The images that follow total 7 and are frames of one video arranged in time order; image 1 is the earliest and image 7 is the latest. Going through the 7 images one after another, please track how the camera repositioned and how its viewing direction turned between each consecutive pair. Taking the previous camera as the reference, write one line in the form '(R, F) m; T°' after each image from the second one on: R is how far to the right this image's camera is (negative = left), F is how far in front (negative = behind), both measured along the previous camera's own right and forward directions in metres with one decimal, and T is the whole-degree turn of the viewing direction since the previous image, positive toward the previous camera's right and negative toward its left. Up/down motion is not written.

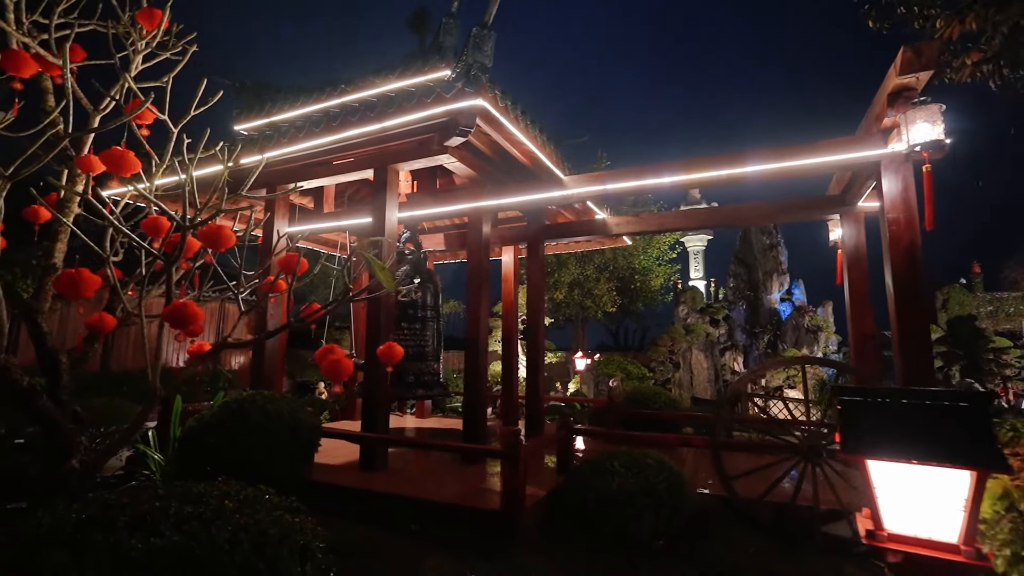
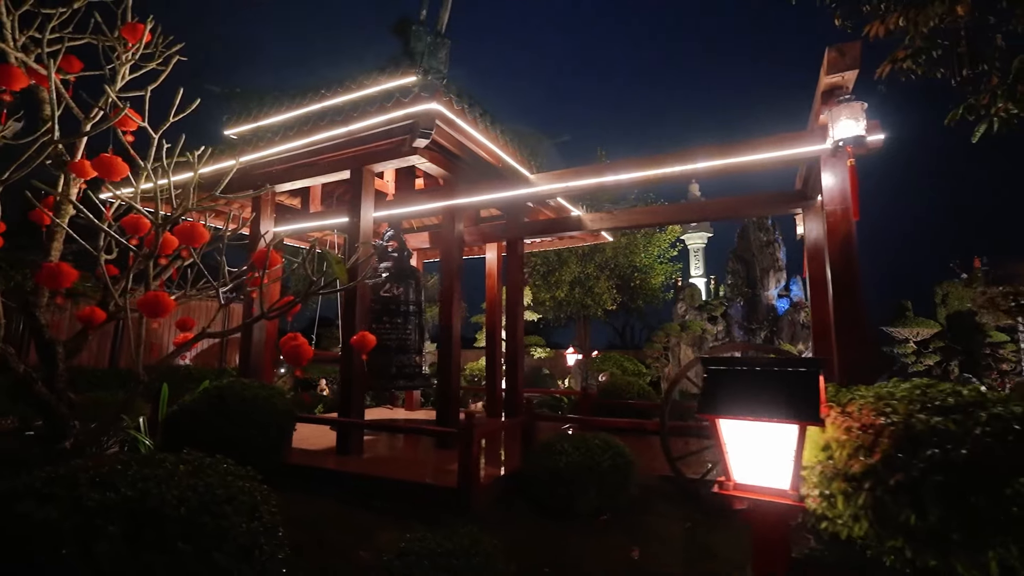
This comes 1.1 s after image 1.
(+0.5, -0.3) m; -1°
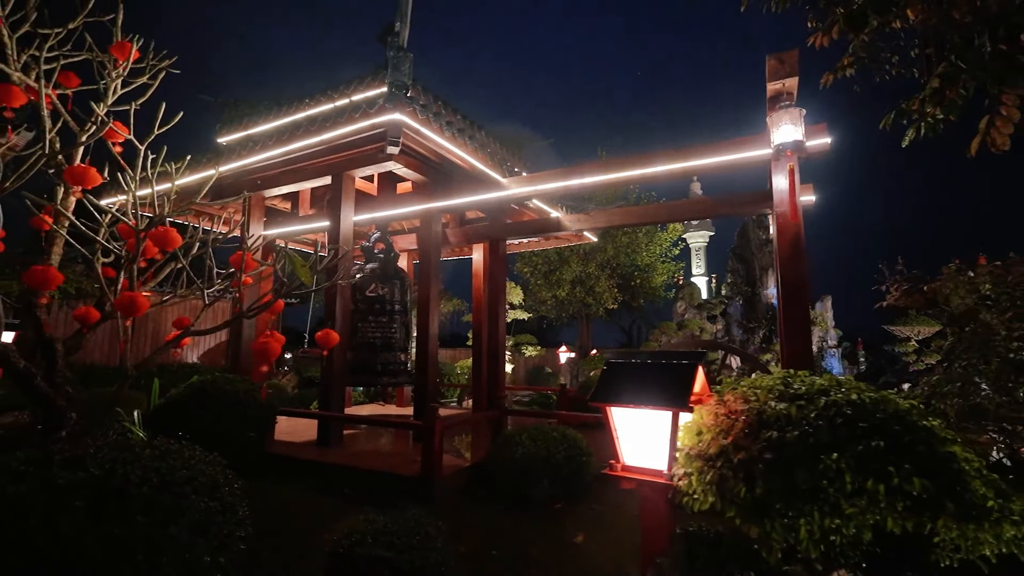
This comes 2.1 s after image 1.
(+0.5, -0.2) m; -1°
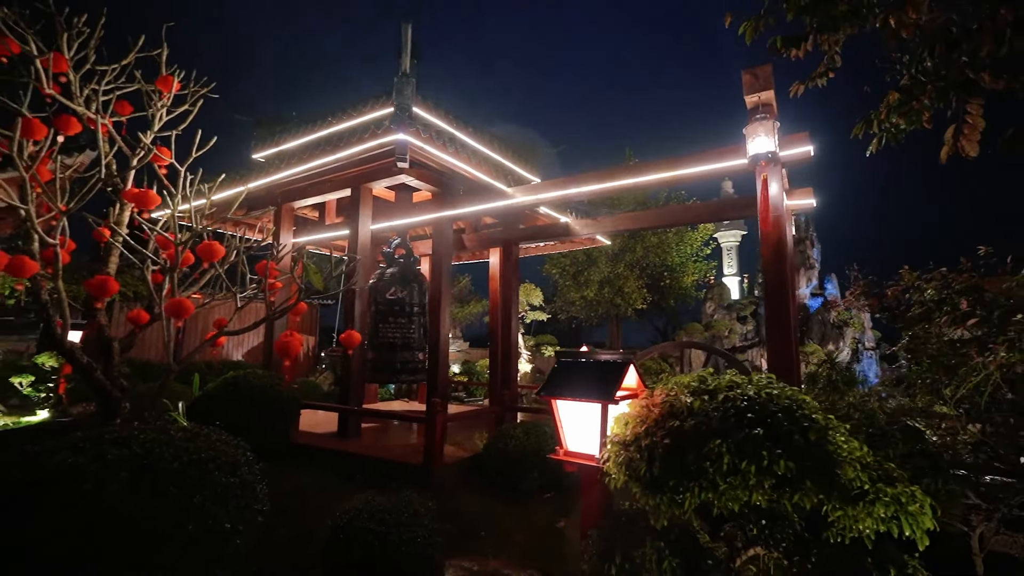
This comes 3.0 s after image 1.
(+0.4, -0.3) m; -4°
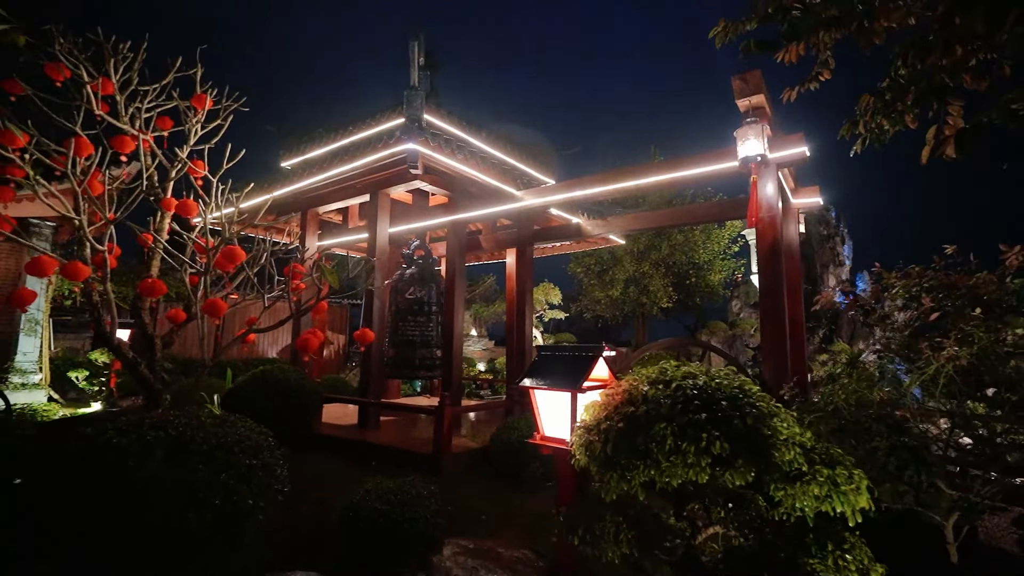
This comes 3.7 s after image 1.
(+0.3, -0.3) m; -4°
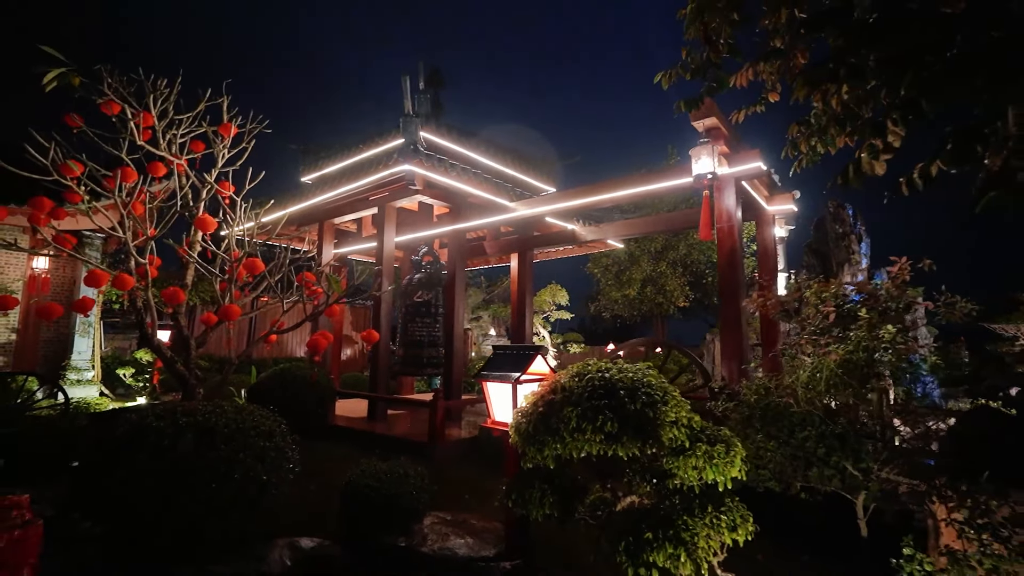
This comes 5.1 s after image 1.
(+0.5, -0.6) m; -3°
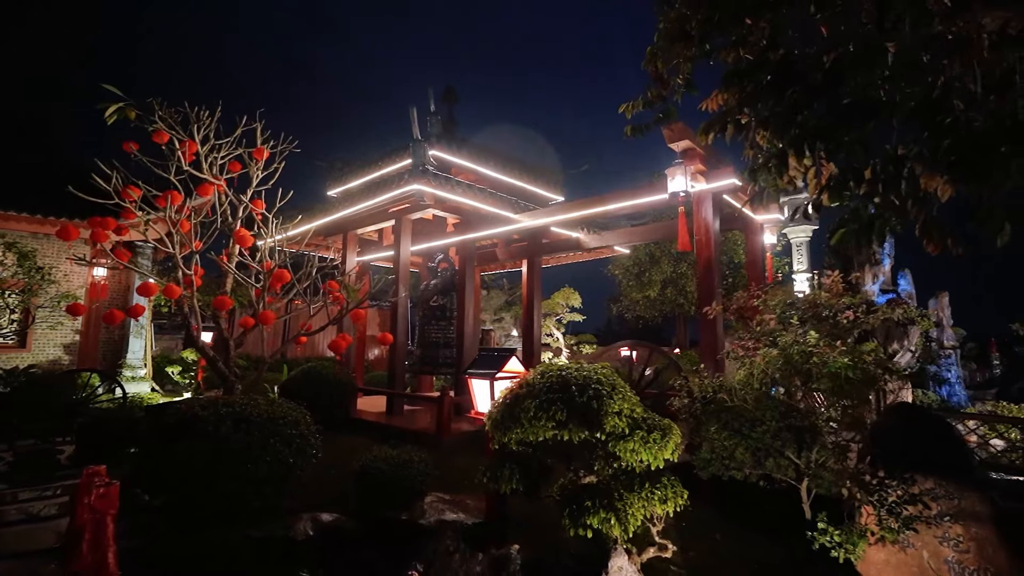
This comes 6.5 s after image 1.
(+0.4, -0.6) m; -3°
